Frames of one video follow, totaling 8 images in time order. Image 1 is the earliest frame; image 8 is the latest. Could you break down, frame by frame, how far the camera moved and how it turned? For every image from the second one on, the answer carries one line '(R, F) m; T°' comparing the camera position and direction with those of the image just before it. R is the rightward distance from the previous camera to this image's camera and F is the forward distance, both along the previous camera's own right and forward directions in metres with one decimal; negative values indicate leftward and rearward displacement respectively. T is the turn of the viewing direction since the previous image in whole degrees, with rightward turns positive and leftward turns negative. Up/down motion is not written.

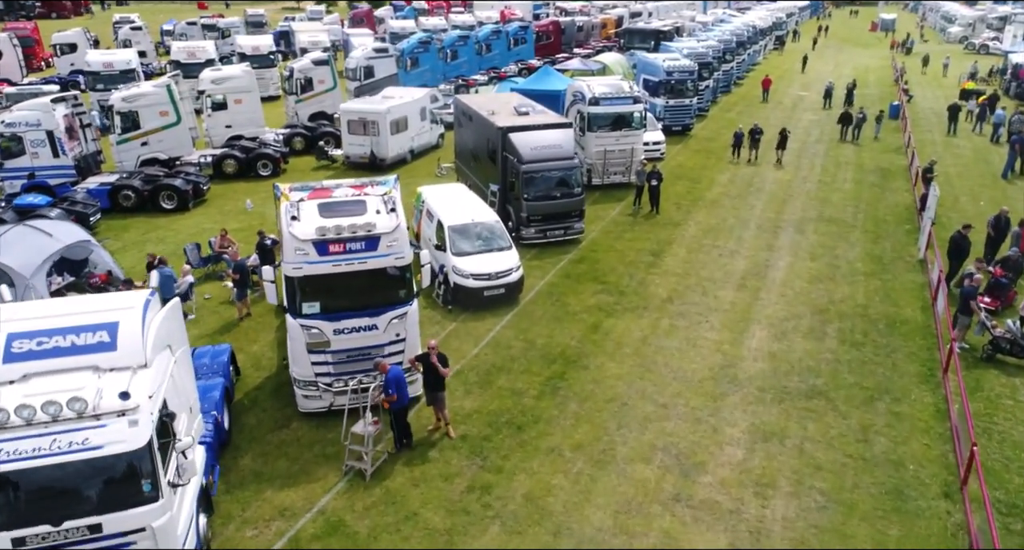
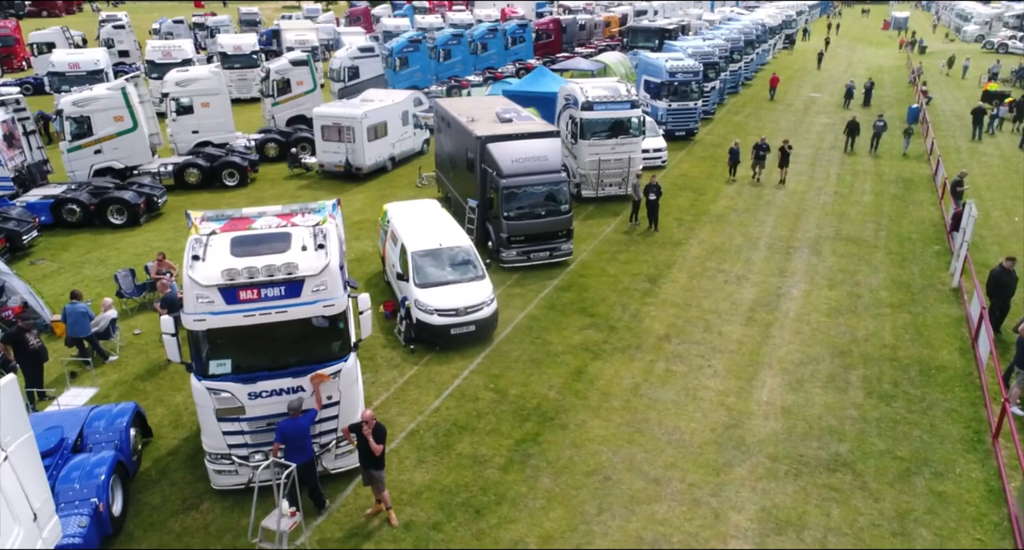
(+0.6, +2.2) m; -1°
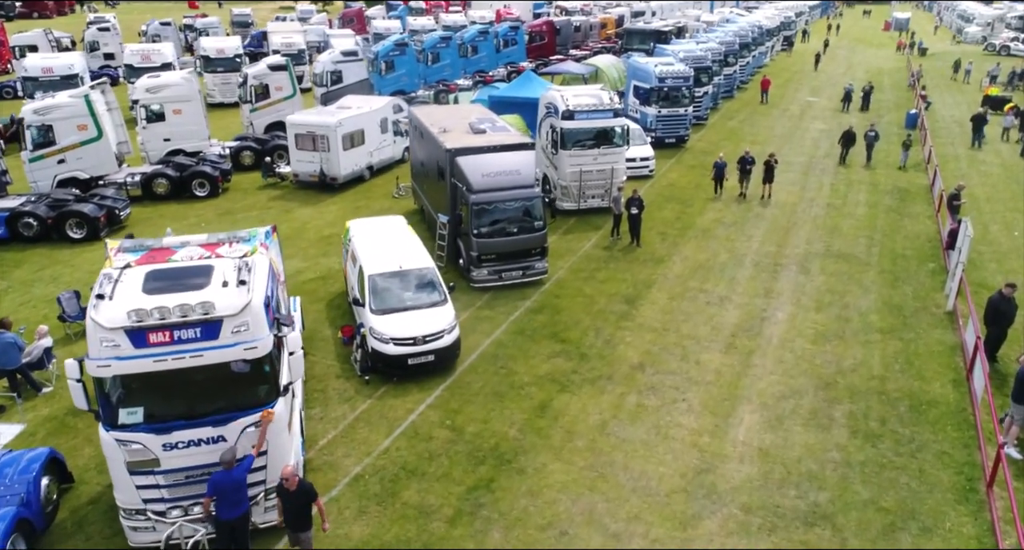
(+0.7, +0.9) m; 0°
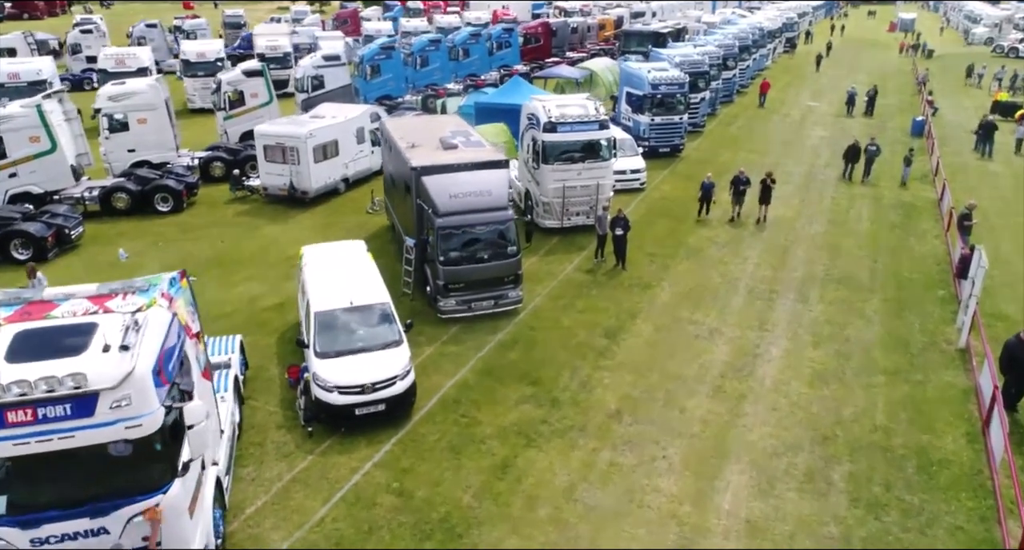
(+0.7, +1.4) m; 0°
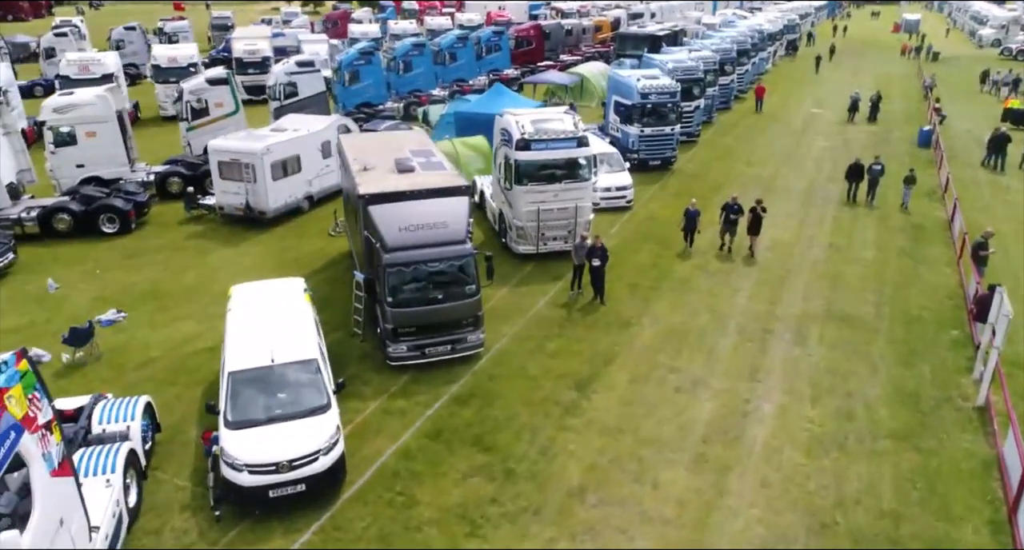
(+0.8, +1.8) m; 0°
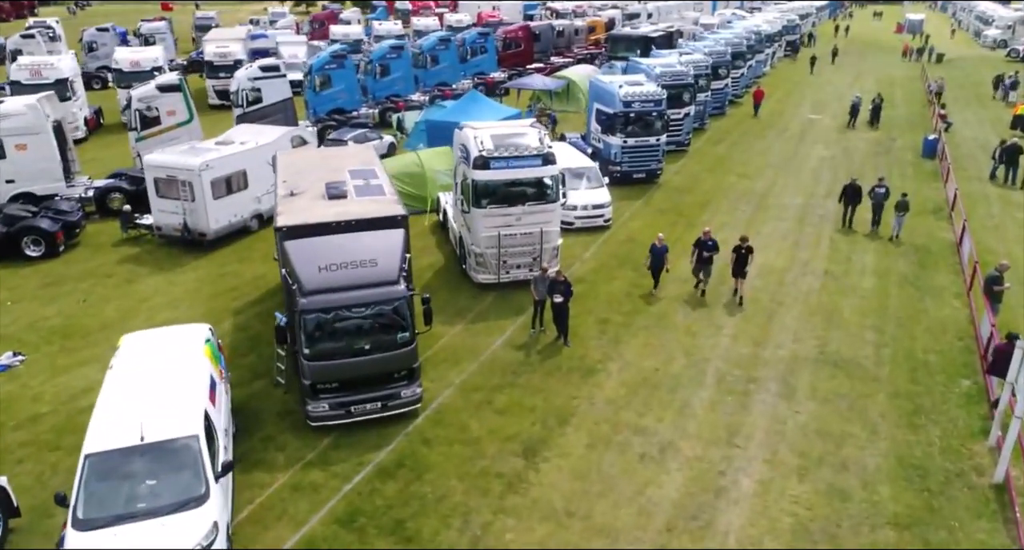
(+0.9, +1.9) m; 0°
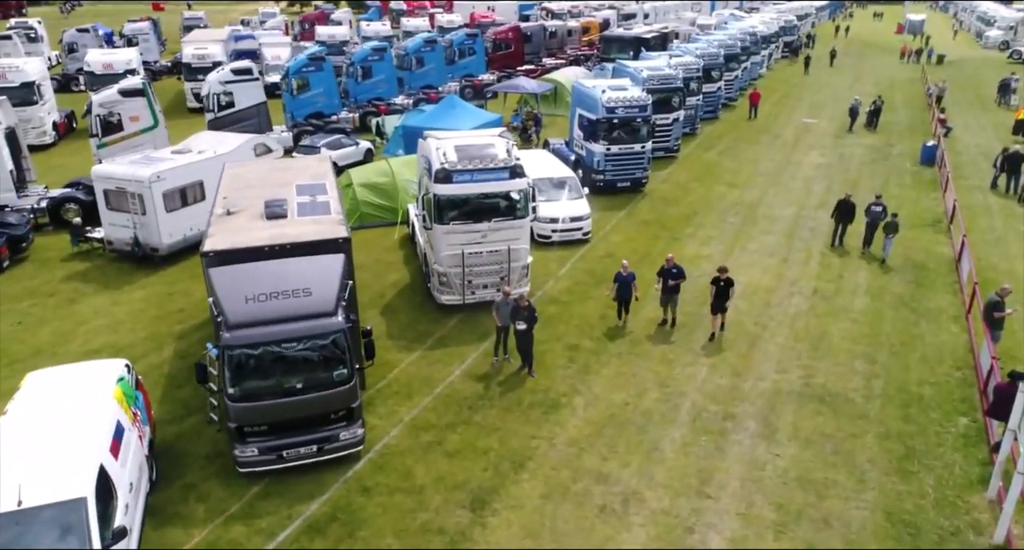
(+0.7, +1.1) m; 0°
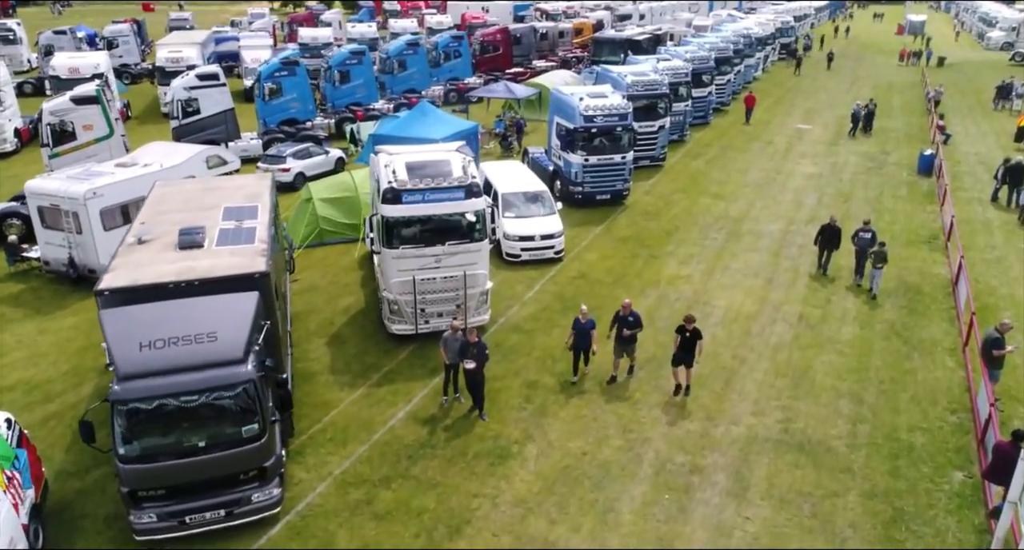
(+0.8, +1.3) m; 0°
